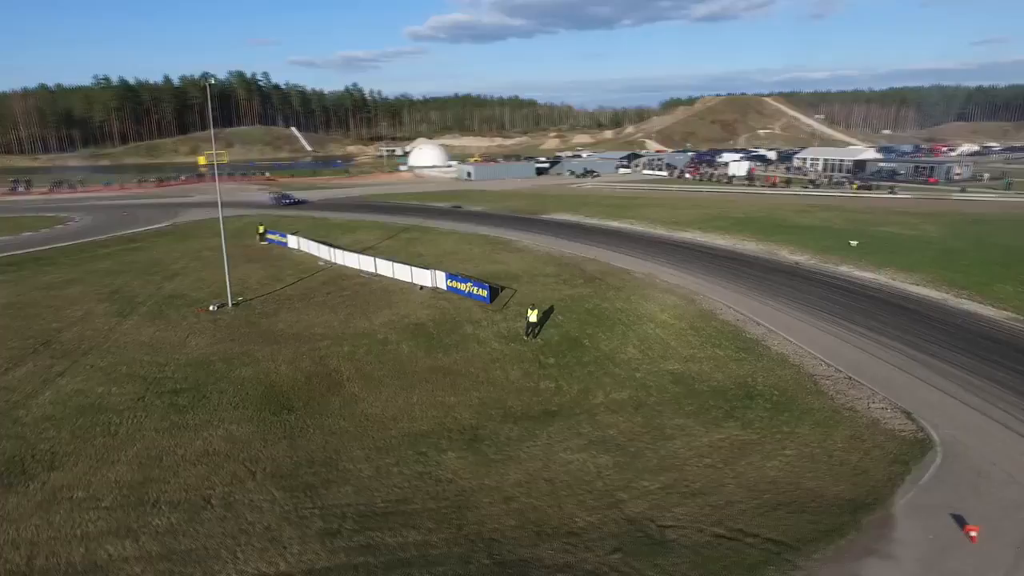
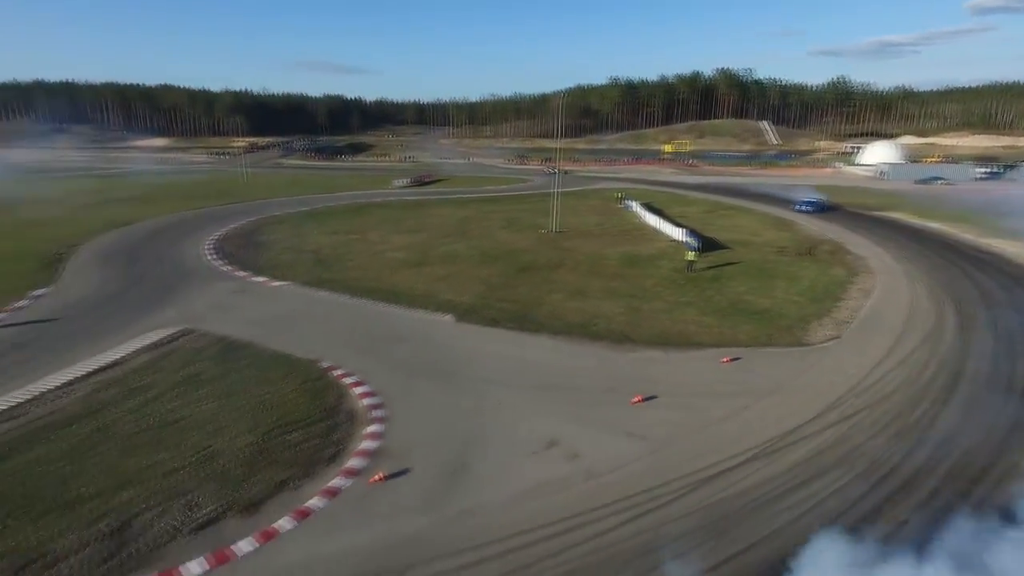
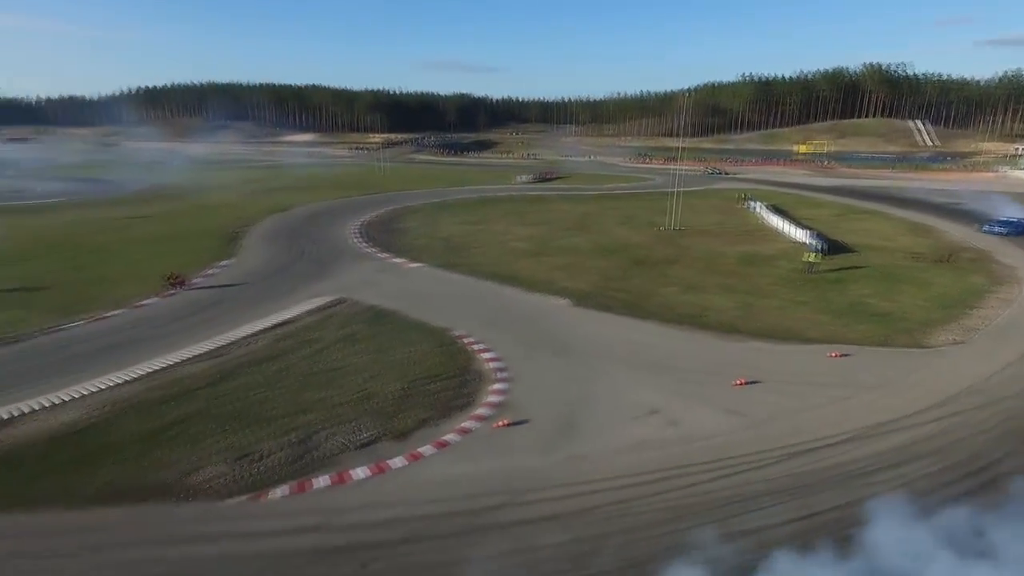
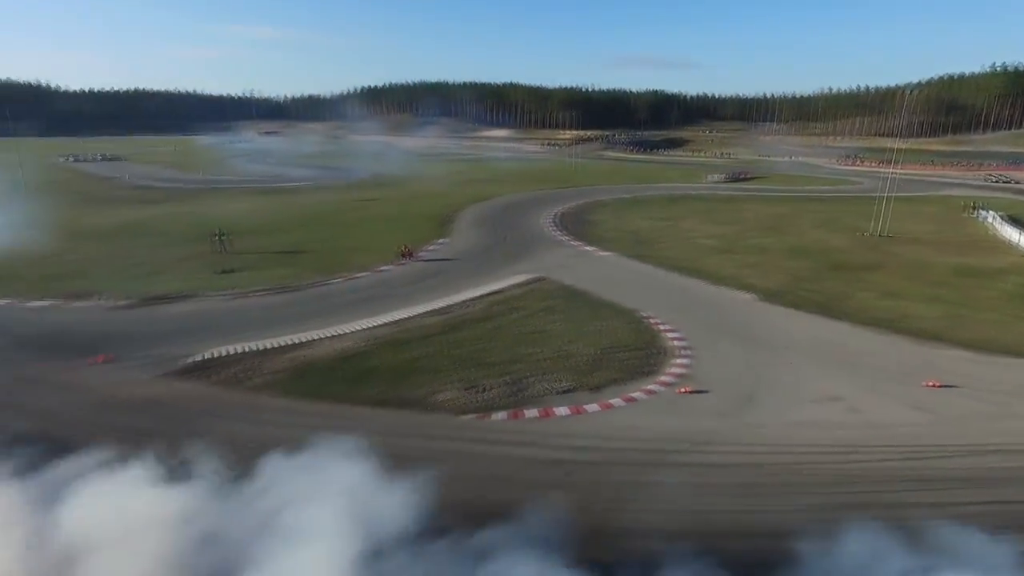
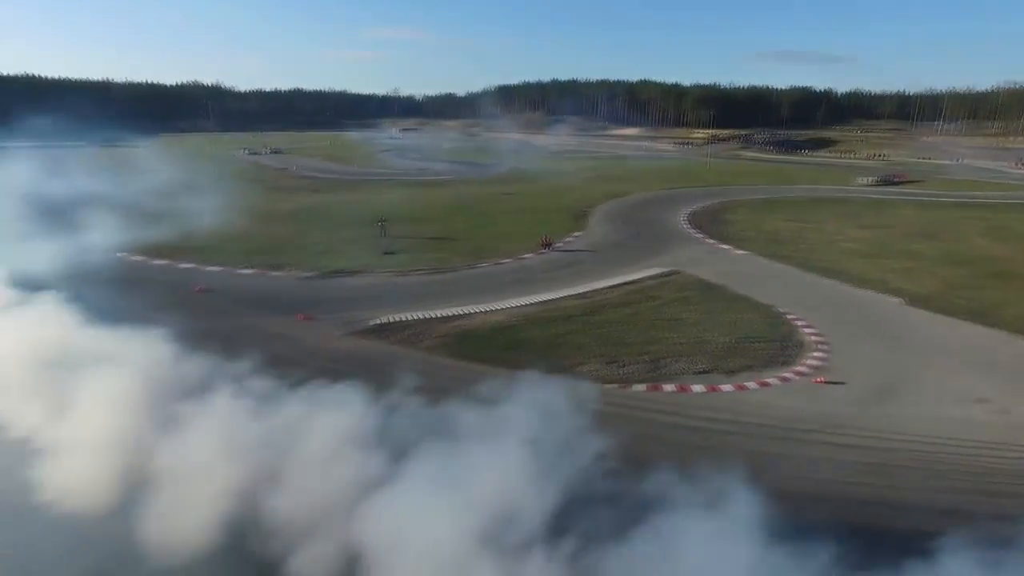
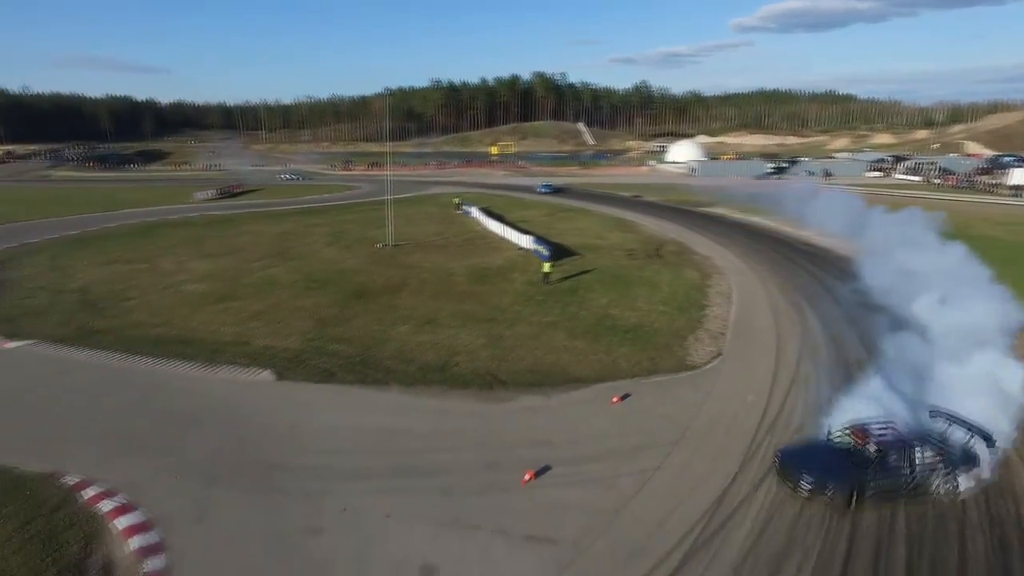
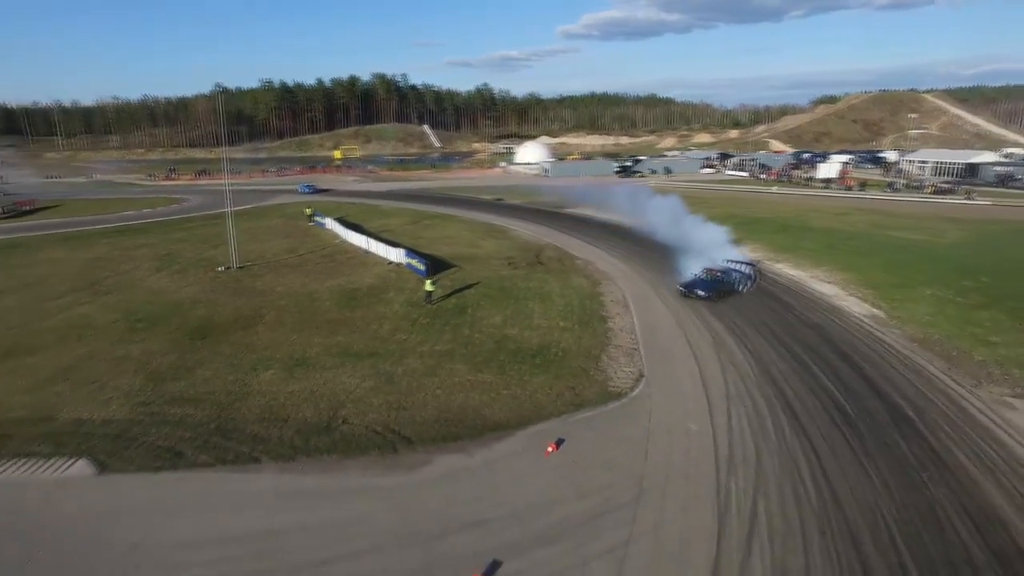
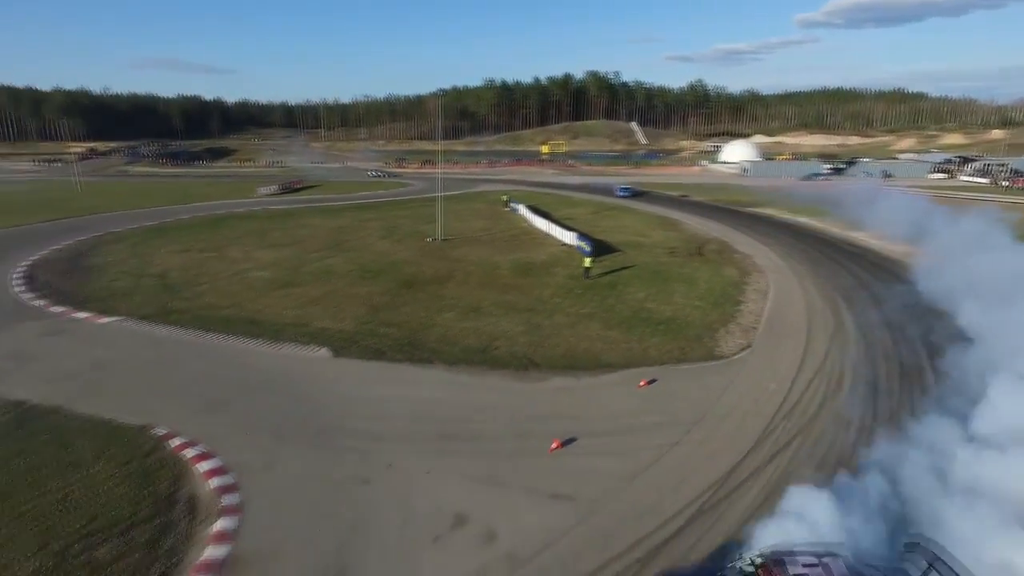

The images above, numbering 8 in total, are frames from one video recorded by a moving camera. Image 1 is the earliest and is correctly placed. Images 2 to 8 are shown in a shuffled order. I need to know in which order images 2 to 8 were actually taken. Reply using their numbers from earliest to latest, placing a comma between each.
7, 6, 8, 2, 3, 4, 5
